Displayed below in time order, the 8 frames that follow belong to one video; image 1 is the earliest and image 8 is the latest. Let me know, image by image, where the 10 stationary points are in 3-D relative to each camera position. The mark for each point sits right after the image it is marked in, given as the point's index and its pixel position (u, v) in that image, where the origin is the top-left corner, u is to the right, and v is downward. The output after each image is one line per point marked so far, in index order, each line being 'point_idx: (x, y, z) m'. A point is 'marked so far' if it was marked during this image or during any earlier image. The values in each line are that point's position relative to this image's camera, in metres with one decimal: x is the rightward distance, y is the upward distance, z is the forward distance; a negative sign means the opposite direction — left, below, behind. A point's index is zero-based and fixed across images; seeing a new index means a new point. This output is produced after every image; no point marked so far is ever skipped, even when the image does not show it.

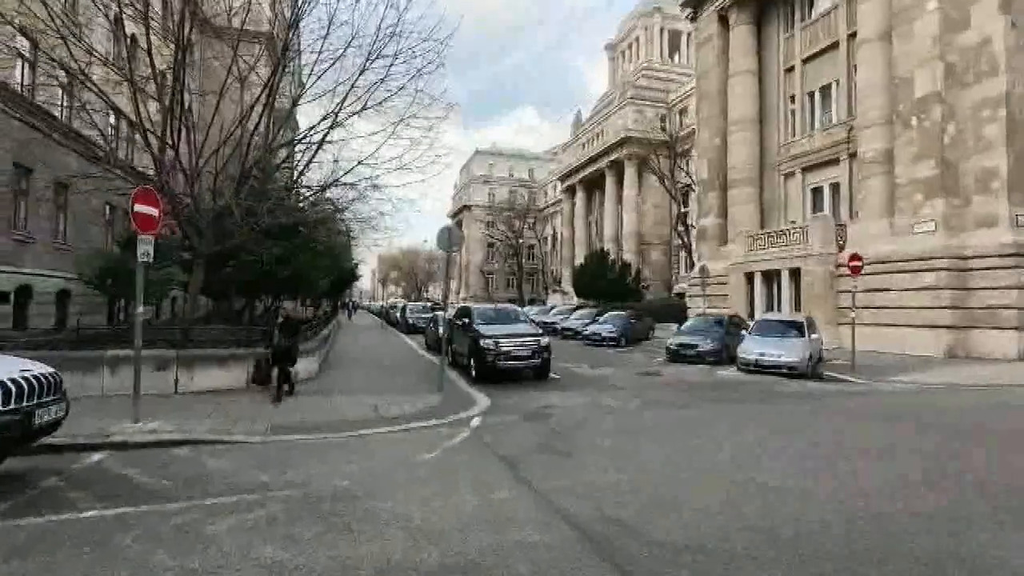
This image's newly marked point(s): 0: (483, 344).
0: (-0.8, -1.6, +15.0) m
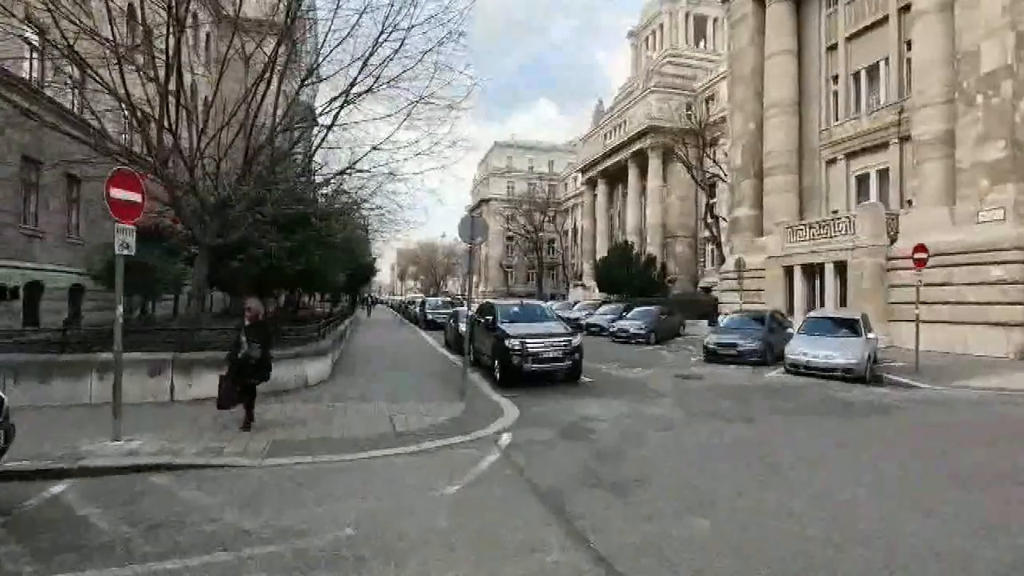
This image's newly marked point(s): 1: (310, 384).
0: (-0.1, -1.5, +13.7) m
1: (-4.4, -2.1, +11.9) m
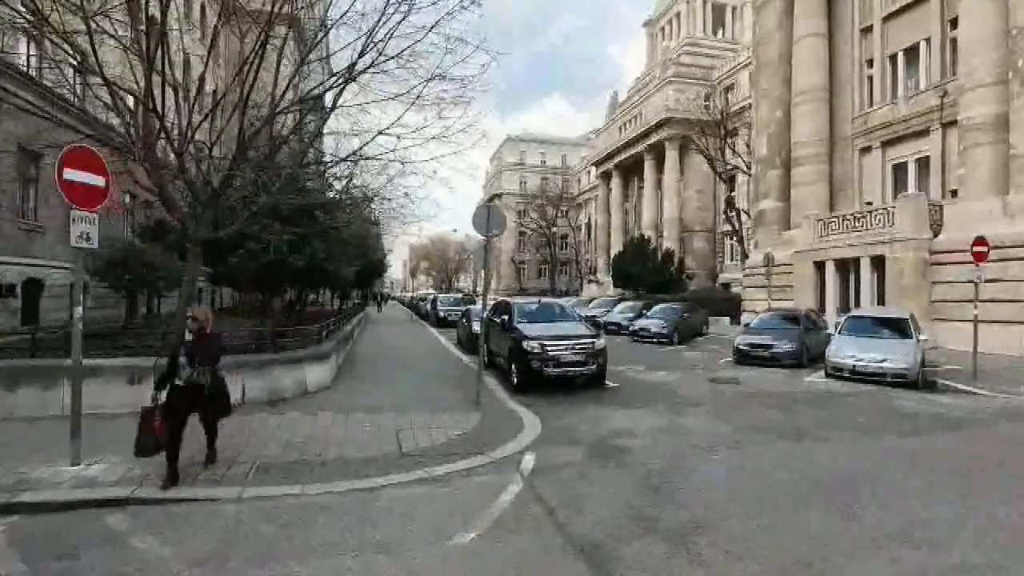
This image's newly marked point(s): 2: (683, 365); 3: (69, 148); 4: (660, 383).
0: (+0.4, -1.4, +12.6) m
1: (-4.0, -2.1, +10.8) m
2: (+5.6, -2.5, +17.5) m
3: (-5.0, +1.6, +6.1) m
4: (+3.9, -2.5, +14.0) m
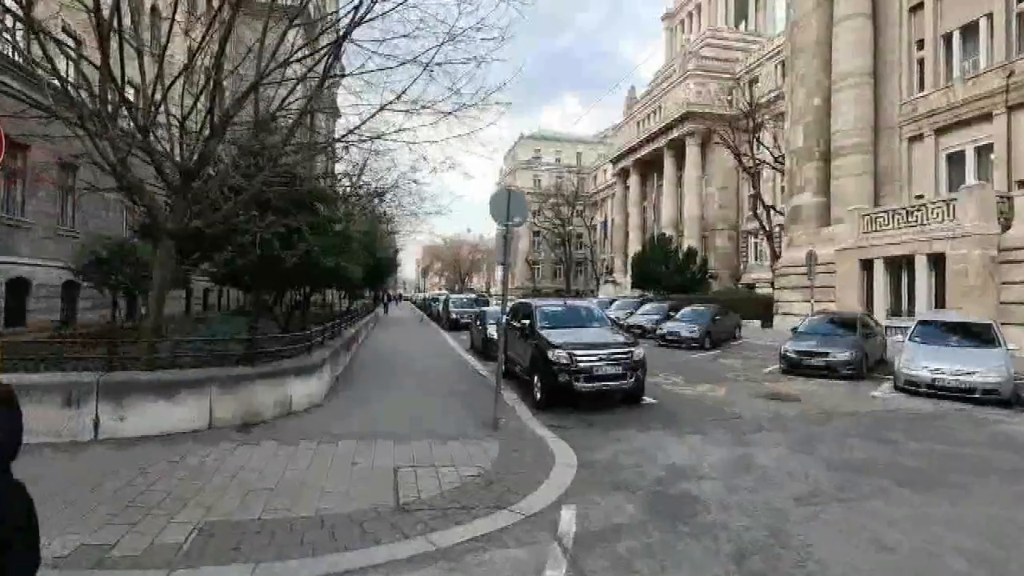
0: (+0.8, -1.4, +10.8) m
1: (-3.6, -2.1, +9.1) m
2: (+6.2, -2.5, +15.5) m
3: (-4.7, +1.6, +4.4) m
4: (+4.4, -2.5, +12.1) m
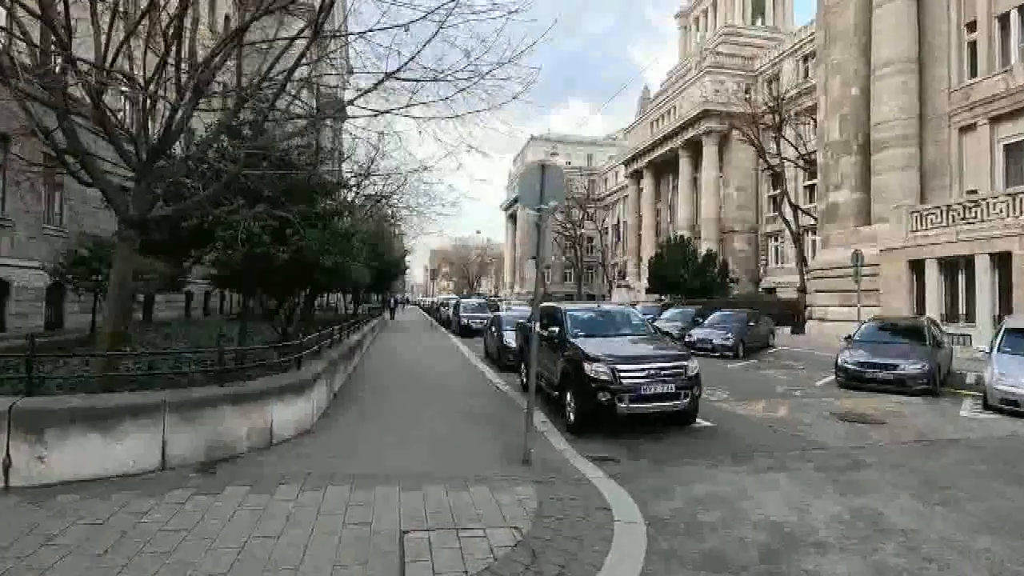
0: (+1.3, -1.4, +9.0) m
1: (-3.1, -2.1, +7.3) m
2: (+6.8, -2.6, +13.6) m
3: (-4.3, +1.6, +2.7) m
4: (+4.9, -2.5, +10.2) m
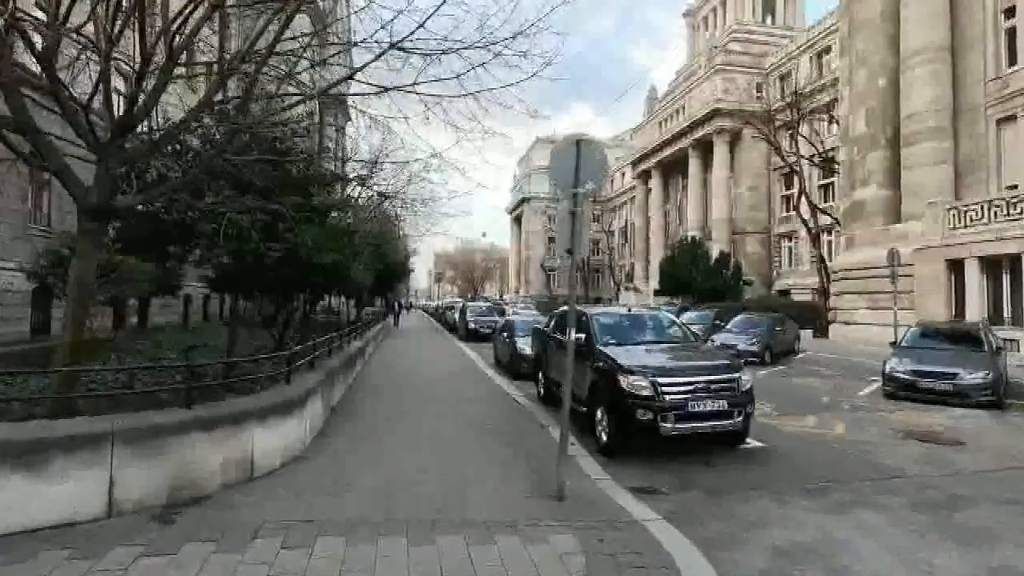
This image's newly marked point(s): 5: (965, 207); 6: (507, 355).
0: (+1.7, -1.4, +7.7) m
1: (-2.8, -2.1, +6.1) m
2: (+7.1, -2.6, +12.3) m
3: (-4.0, +1.7, +1.5) m
4: (+5.3, -2.5, +9.0) m
5: (+16.7, +3.0, +19.8) m
6: (-0.2, -2.1, +16.7) m
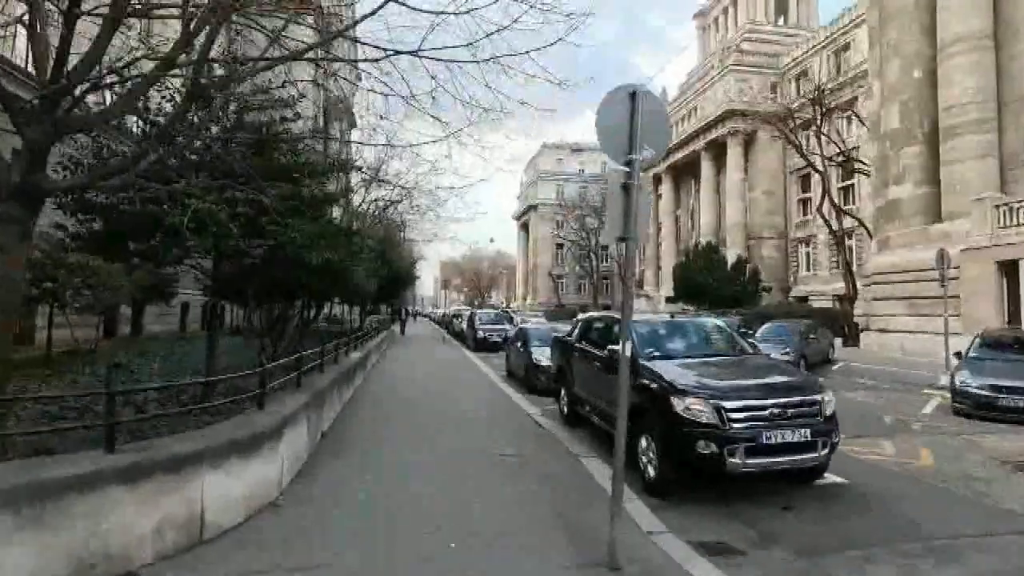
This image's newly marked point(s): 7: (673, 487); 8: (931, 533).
0: (+2.0, -1.4, +6.2) m
1: (-2.5, -2.1, +4.6) m
2: (+7.5, -2.7, +10.7) m
3: (-3.7, +1.7, +0.1) m
4: (+5.6, -2.5, +7.4) m
5: (+17.1, +2.9, +18.2) m
6: (+0.3, -2.2, +15.2) m
7: (+2.0, -2.4, +6.5) m
8: (+4.2, -2.5, +5.4) m
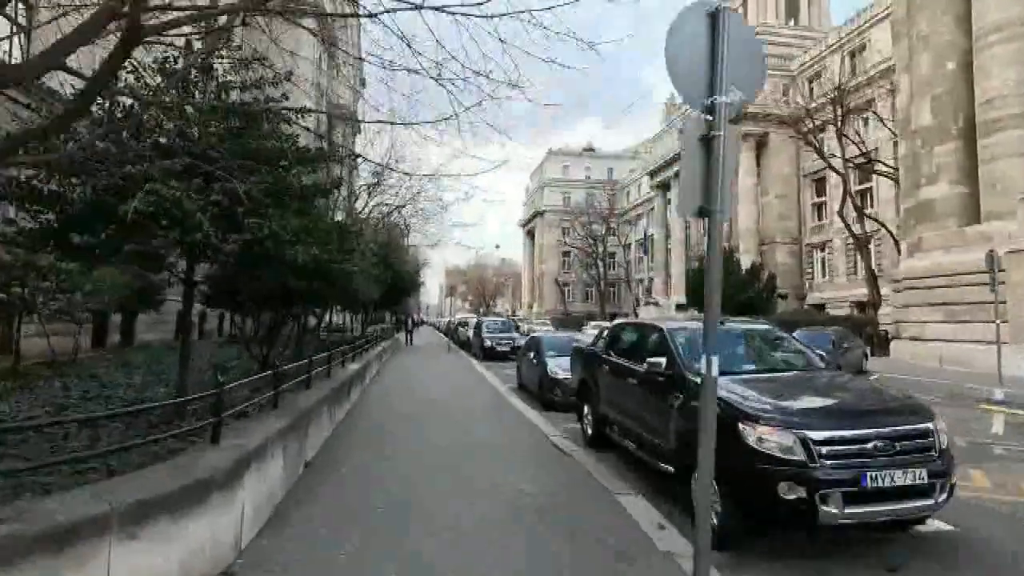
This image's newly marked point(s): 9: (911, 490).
0: (+2.3, -1.4, +4.9) m
1: (-2.3, -2.0, +3.3) m
2: (+7.8, -2.7, +9.3) m
3: (-3.5, +1.8, -1.2) m
4: (+5.9, -2.5, +6.0) m
5: (+17.5, +2.7, +16.8) m
6: (+0.6, -2.4, +13.8) m
7: (+2.2, -2.4, +5.2) m
8: (+4.4, -2.4, +4.1) m
9: (+3.5, -1.8, +4.7) m
